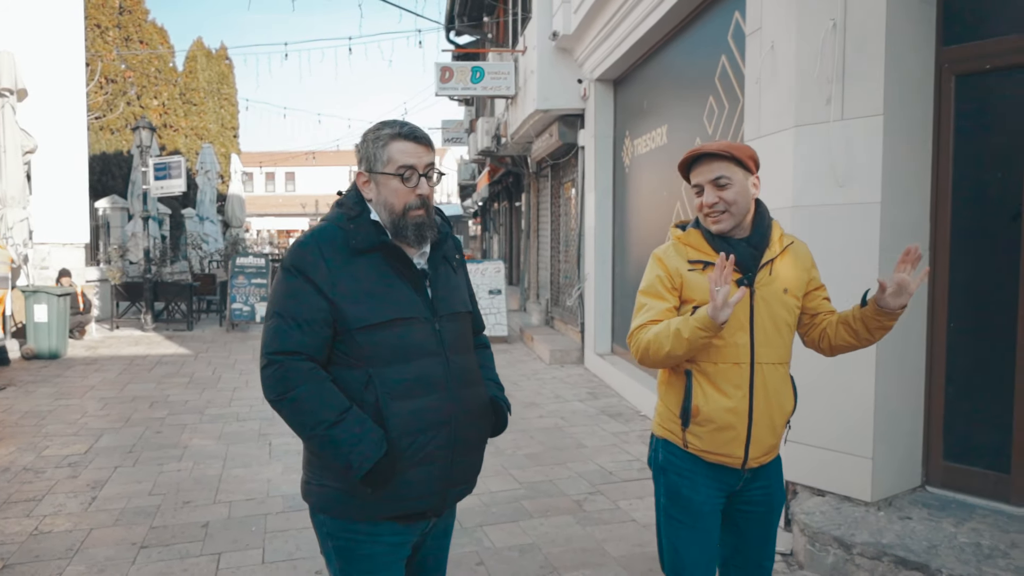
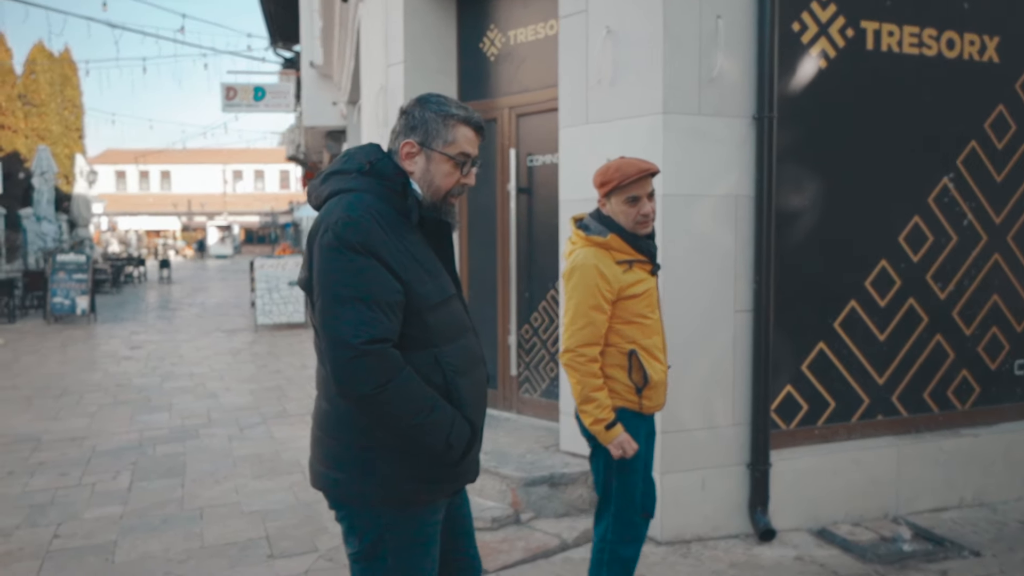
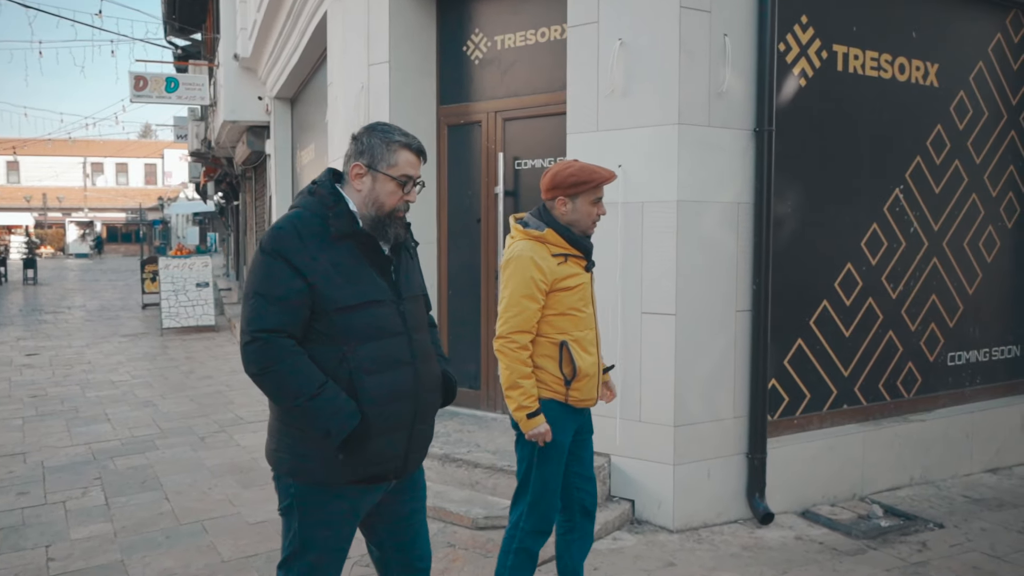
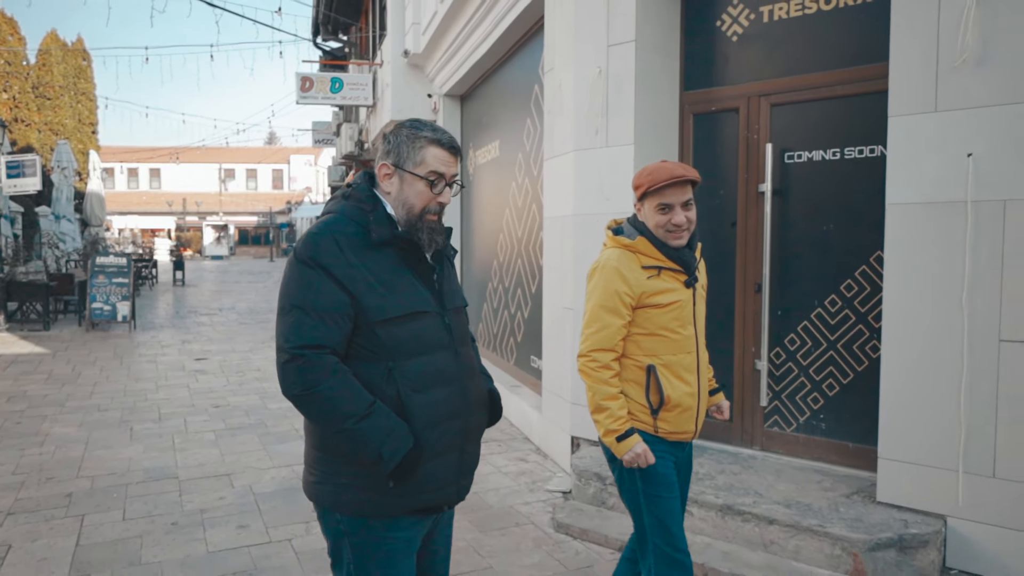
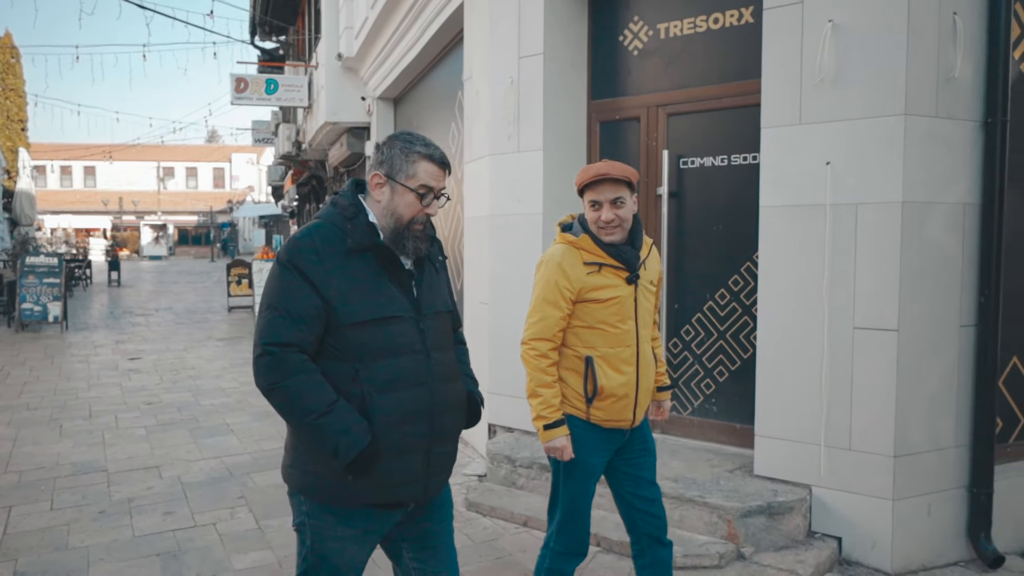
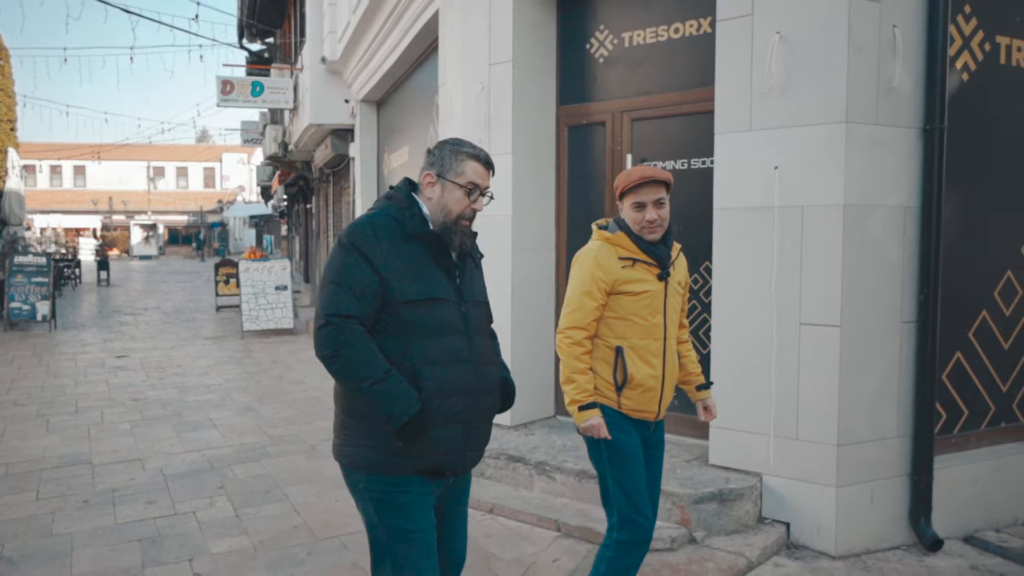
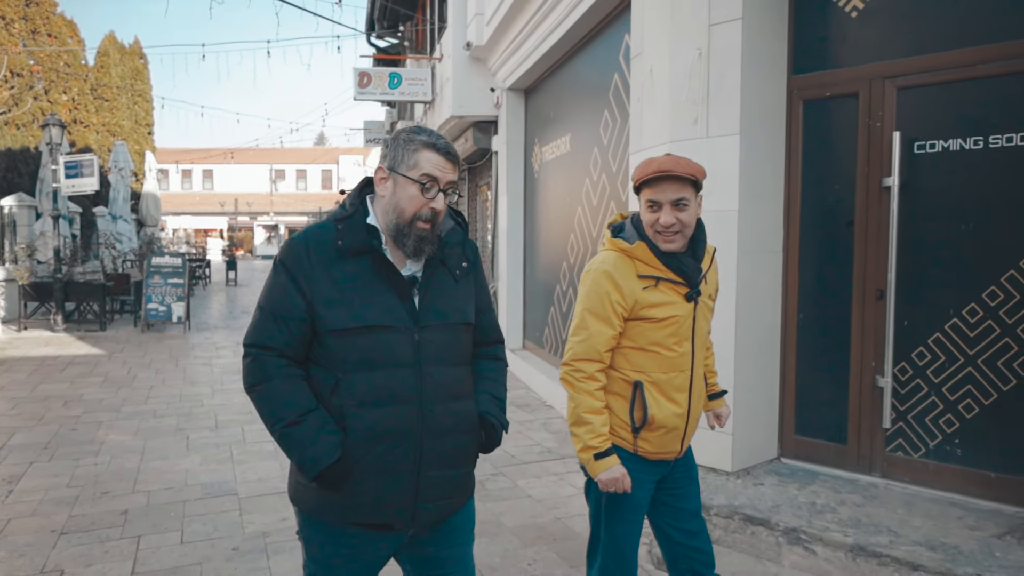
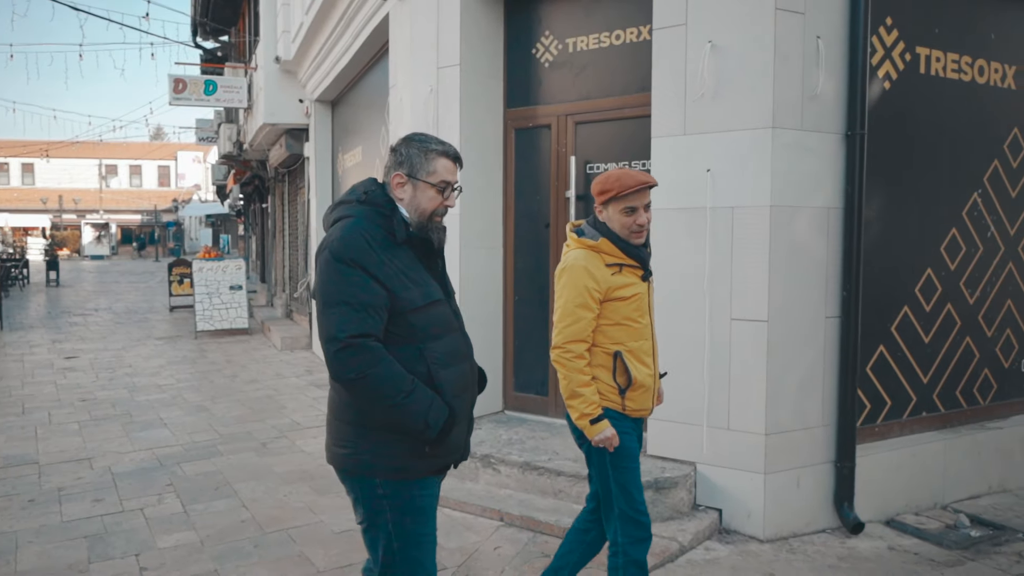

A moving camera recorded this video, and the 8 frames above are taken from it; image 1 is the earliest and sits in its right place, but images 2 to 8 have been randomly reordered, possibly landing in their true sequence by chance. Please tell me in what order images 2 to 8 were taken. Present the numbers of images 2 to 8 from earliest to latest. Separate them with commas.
7, 4, 5, 6, 8, 3, 2
